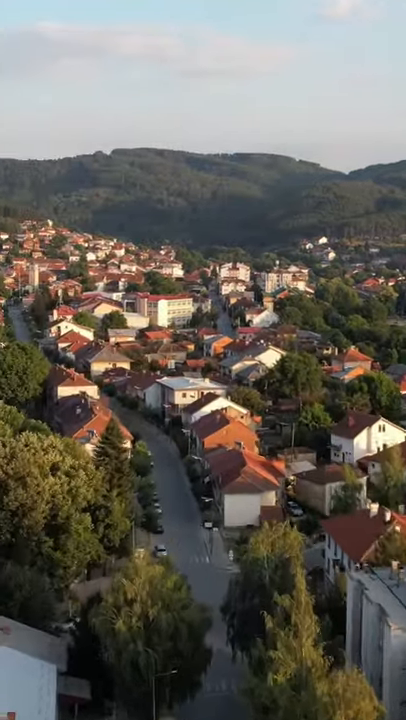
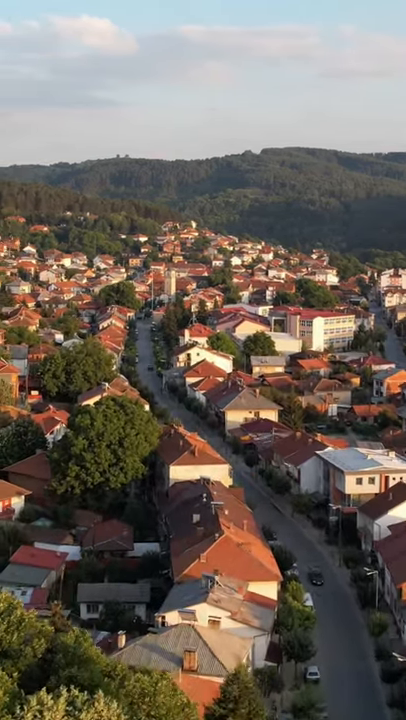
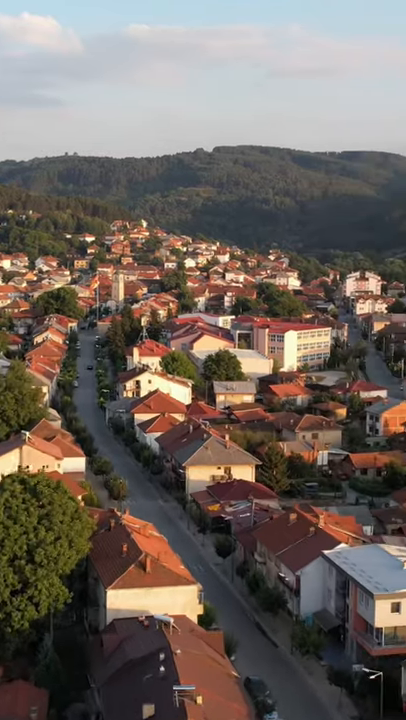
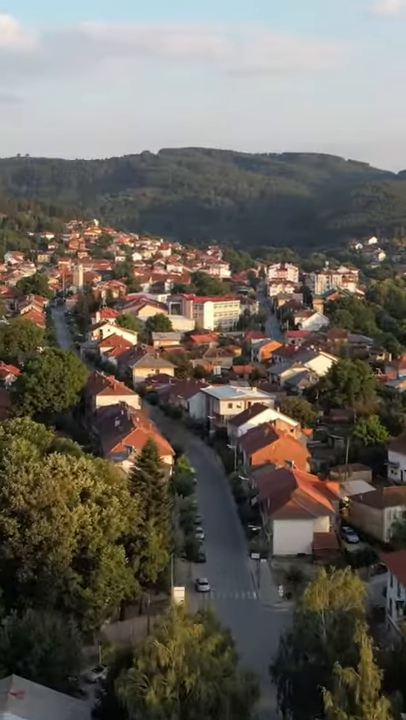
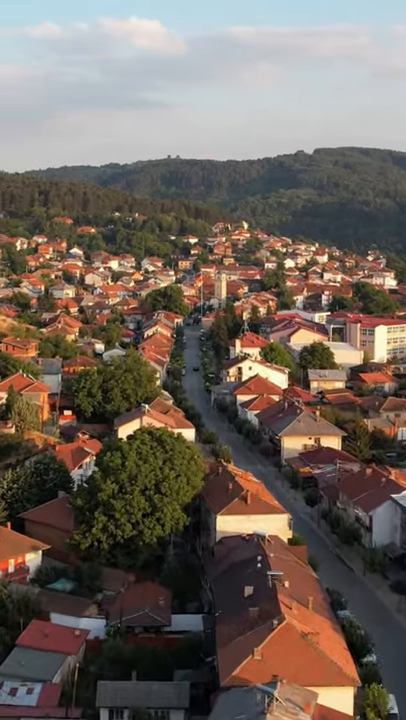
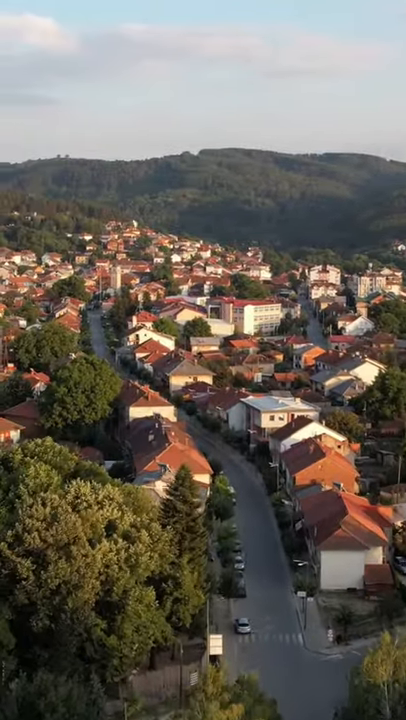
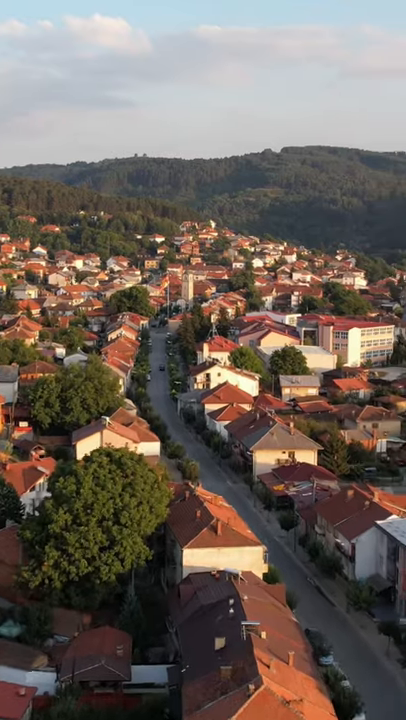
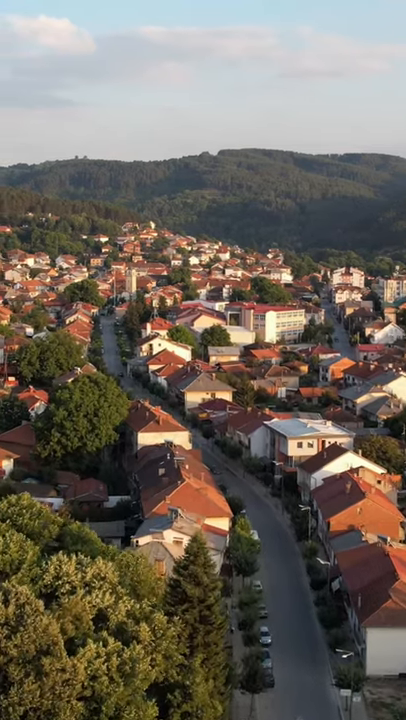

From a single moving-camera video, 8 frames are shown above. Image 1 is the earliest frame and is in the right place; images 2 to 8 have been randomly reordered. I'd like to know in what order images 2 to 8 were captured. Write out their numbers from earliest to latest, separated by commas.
4, 6, 8, 2, 5, 7, 3
